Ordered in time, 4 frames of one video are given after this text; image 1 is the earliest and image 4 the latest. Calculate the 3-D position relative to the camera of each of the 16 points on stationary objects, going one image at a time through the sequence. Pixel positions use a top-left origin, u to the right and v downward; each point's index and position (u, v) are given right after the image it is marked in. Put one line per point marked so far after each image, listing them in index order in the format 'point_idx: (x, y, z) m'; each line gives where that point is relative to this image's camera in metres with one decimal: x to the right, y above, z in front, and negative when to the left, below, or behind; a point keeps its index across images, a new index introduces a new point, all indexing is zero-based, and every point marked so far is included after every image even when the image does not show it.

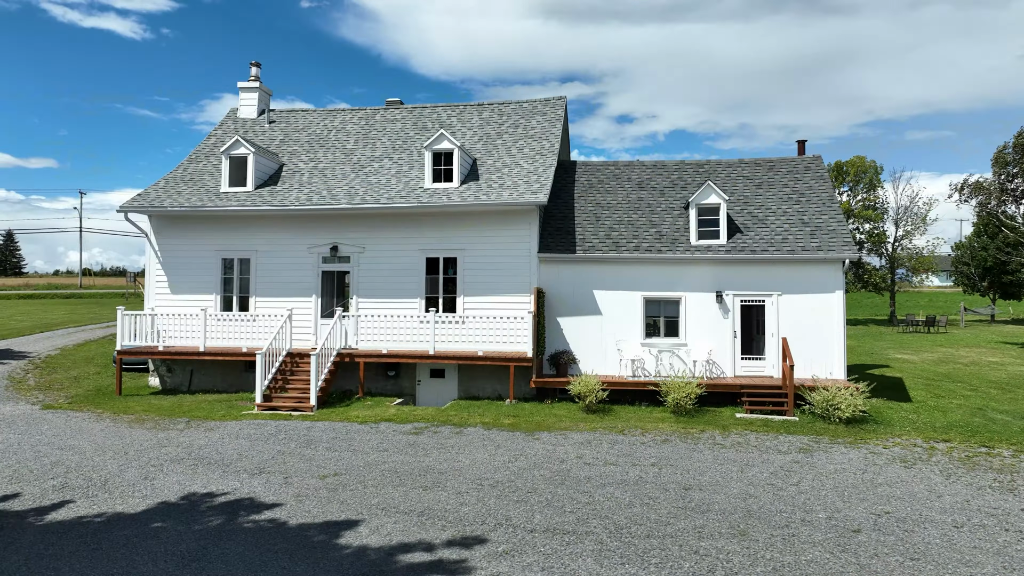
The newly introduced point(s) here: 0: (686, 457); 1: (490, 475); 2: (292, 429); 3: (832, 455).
0: (+2.7, -2.6, +8.9) m
1: (-0.3, -2.6, +7.8) m
2: (-4.1, -2.7, +10.8) m
3: (+5.0, -2.6, +9.0) m
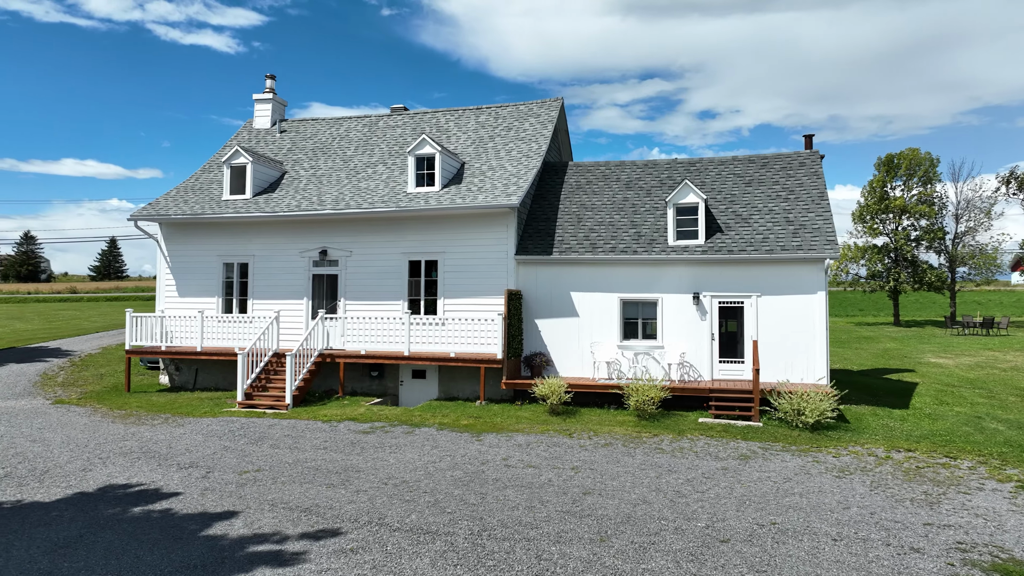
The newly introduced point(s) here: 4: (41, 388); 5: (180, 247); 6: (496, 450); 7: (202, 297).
0: (+1.5, -2.6, +8.8) m
1: (-1.6, -2.6, +8.0) m
2: (-5.1, -2.7, +11.3) m
3: (+3.9, -2.6, +8.7) m
4: (-14.3, -3.0, +17.5) m
5: (-10.4, +1.3, +18.0) m
6: (-0.3, -2.7, +9.4) m
7: (-9.6, -0.3, +17.8) m
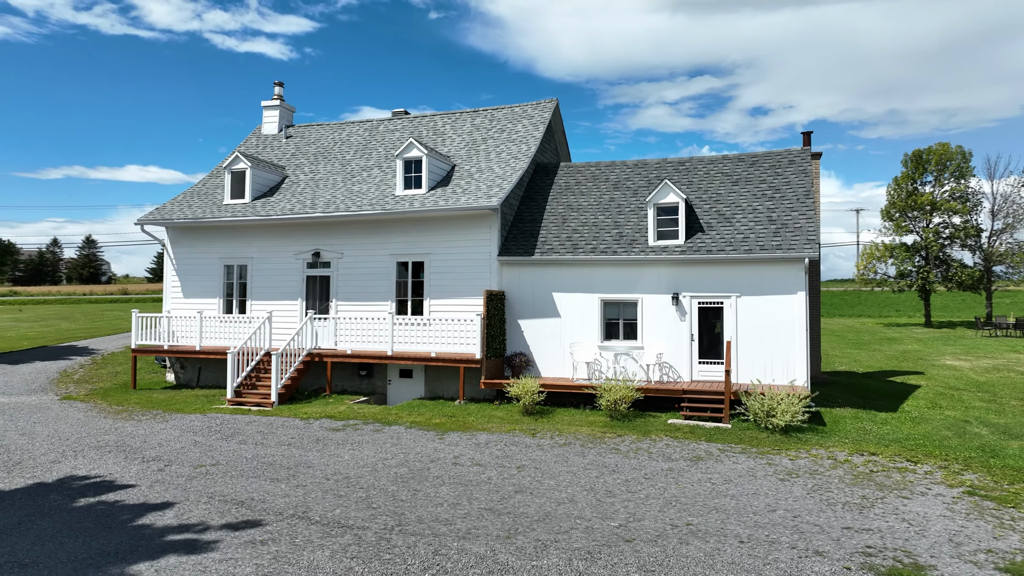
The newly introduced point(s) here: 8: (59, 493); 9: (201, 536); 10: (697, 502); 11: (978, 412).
0: (+0.8, -2.7, +8.9) m
1: (-2.4, -2.6, +8.2) m
2: (-5.7, -2.8, +11.7) m
3: (+3.1, -2.7, +8.6) m
4: (-14.6, -3.1, +18.4) m
5: (-10.7, +1.2, +18.7) m
6: (-1.0, -2.7, +9.6) m
7: (-9.9, -0.3, +18.4) m
8: (-5.5, -2.5, +7.1) m
9: (-3.1, -2.5, +5.7) m
10: (+2.2, -2.6, +6.9) m
11: (+10.6, -2.8, +13.1) m
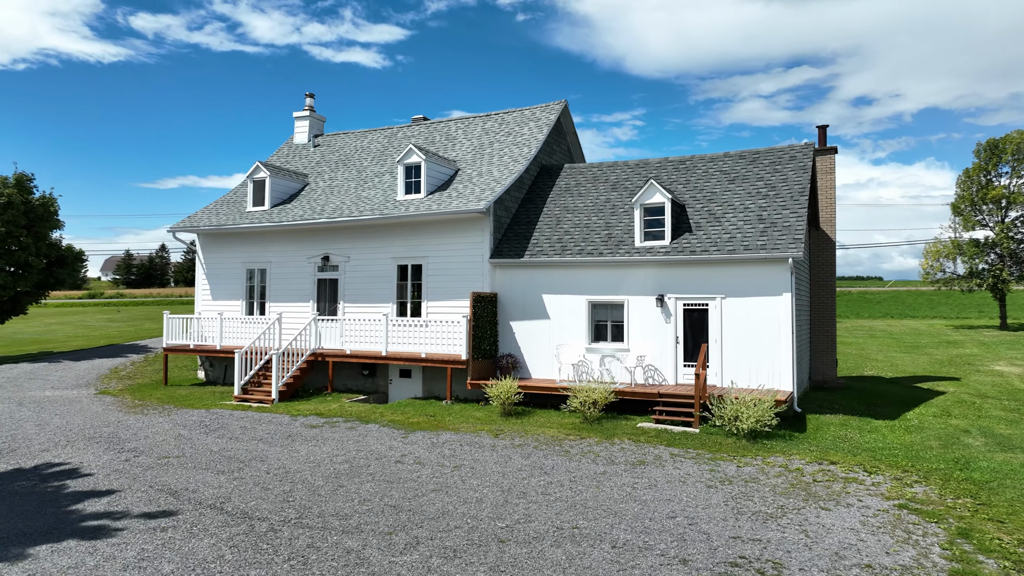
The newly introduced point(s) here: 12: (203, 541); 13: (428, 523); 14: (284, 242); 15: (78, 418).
0: (-0.1, -2.7, +9.0) m
1: (-3.3, -2.7, +8.7) m
2: (-6.3, -2.8, +12.5) m
3: (+2.2, -2.7, +8.5) m
4: (-14.4, -3.2, +20.1) m
5: (-10.5, +1.1, +20.0) m
6: (-1.8, -2.7, +9.9) m
7: (-9.7, -0.4, +19.6) m
8: (-6.6, -2.6, +7.9) m
9: (-4.3, -2.6, +6.3) m
10: (+1.1, -2.6, +6.9) m
11: (+10.1, -2.8, +12.1) m
12: (-3.0, -2.6, +5.8) m
13: (-0.9, -2.6, +6.4) m
14: (-7.5, +1.5, +18.8) m
15: (-9.4, -2.8, +12.5) m
